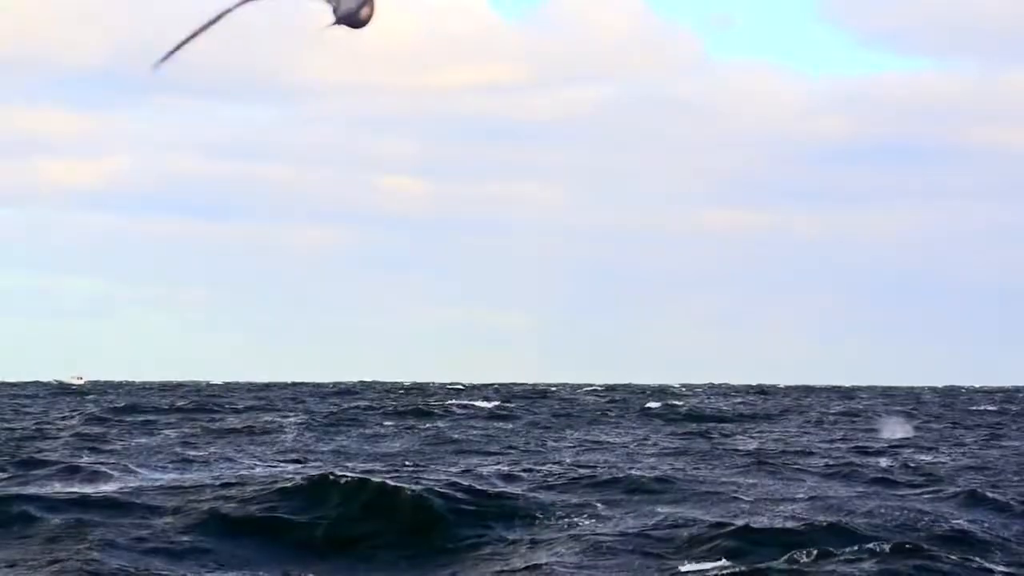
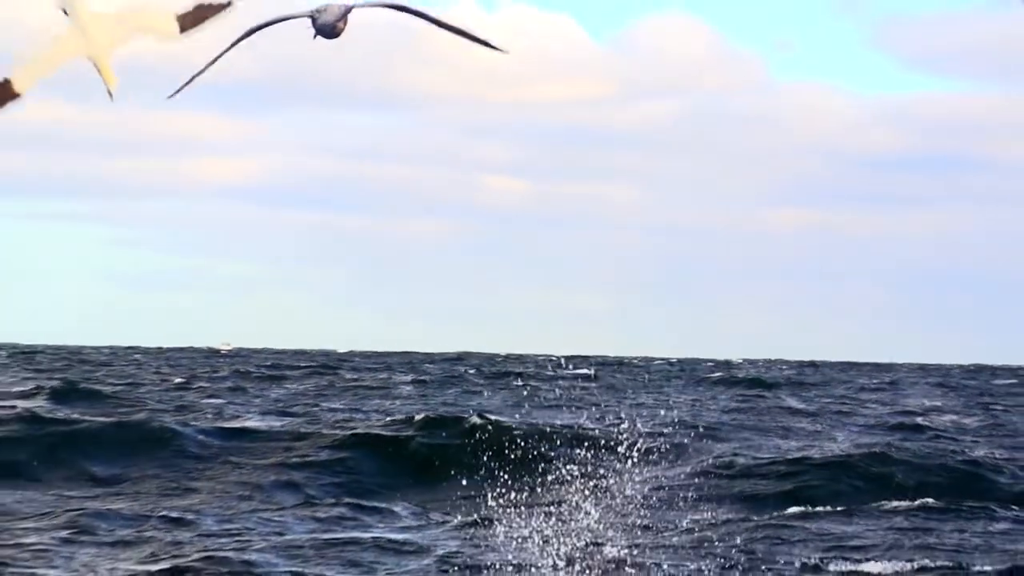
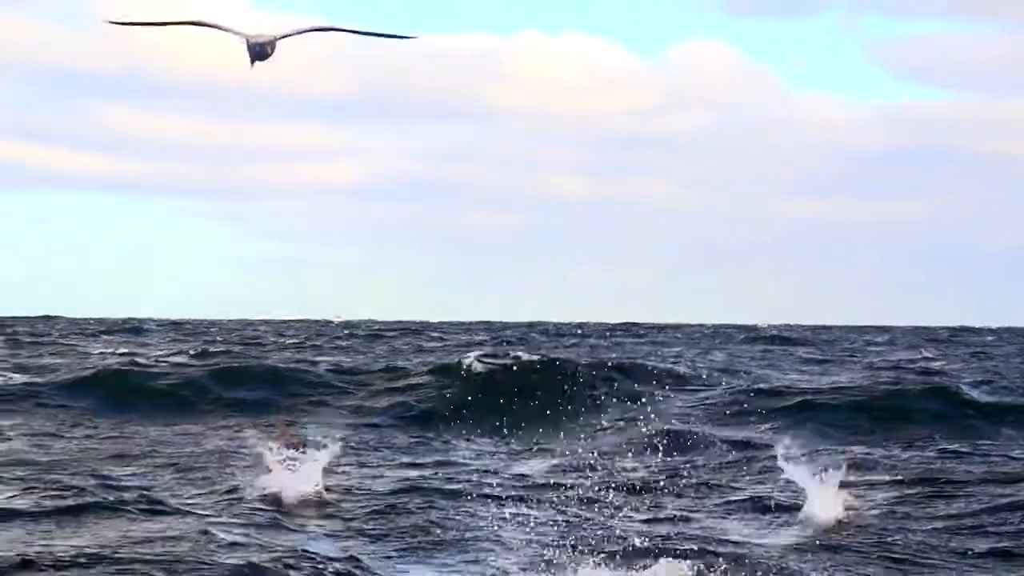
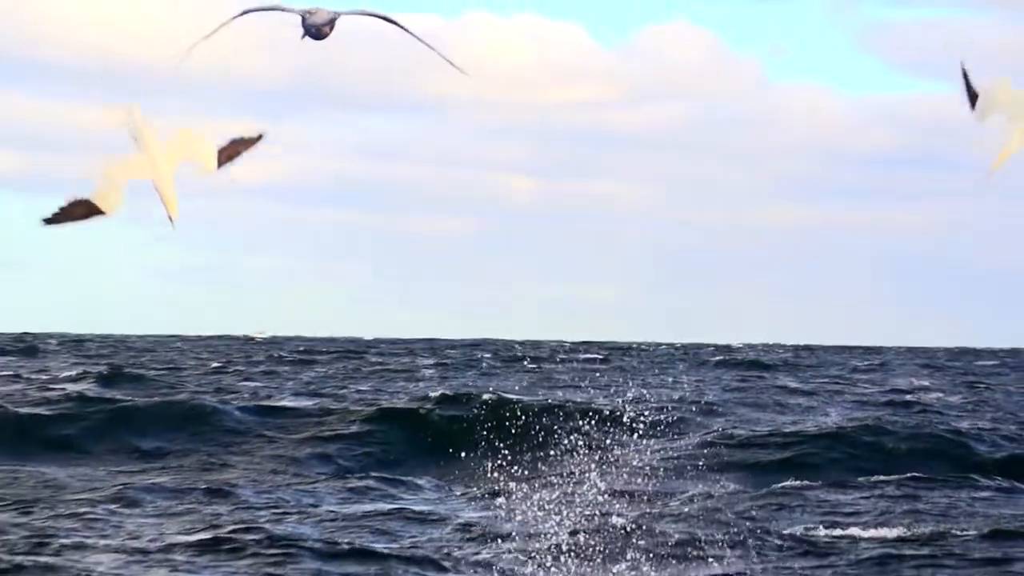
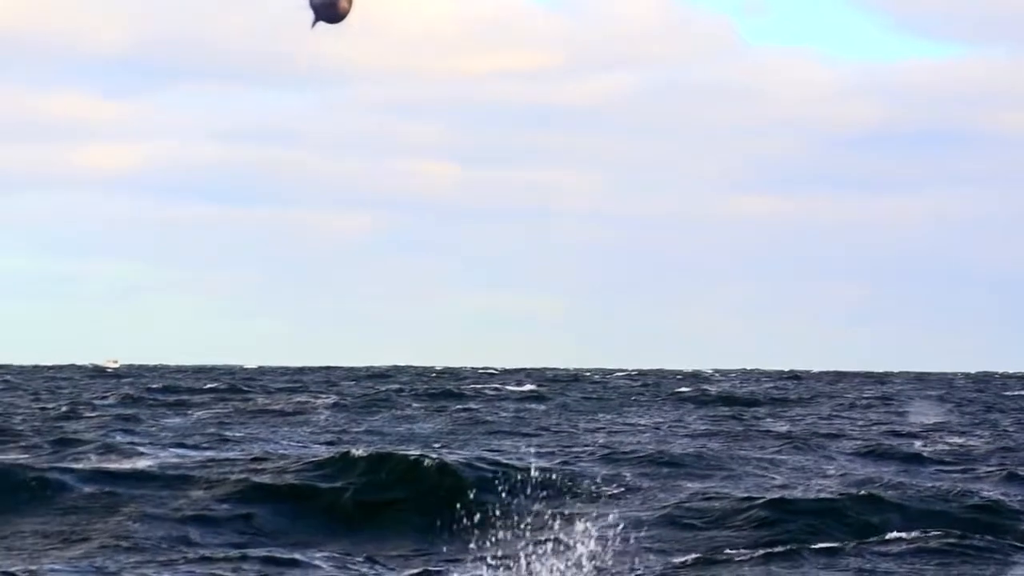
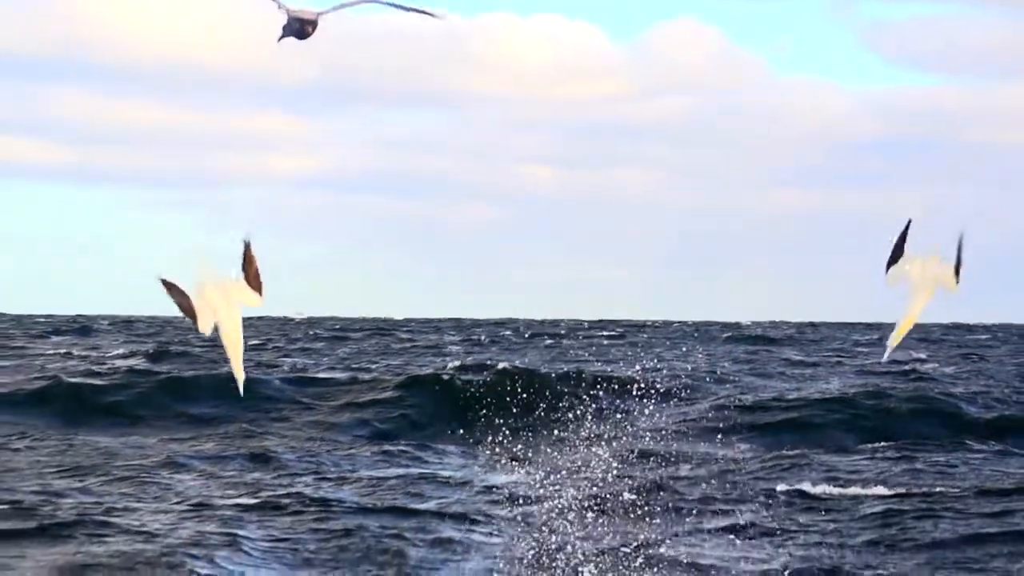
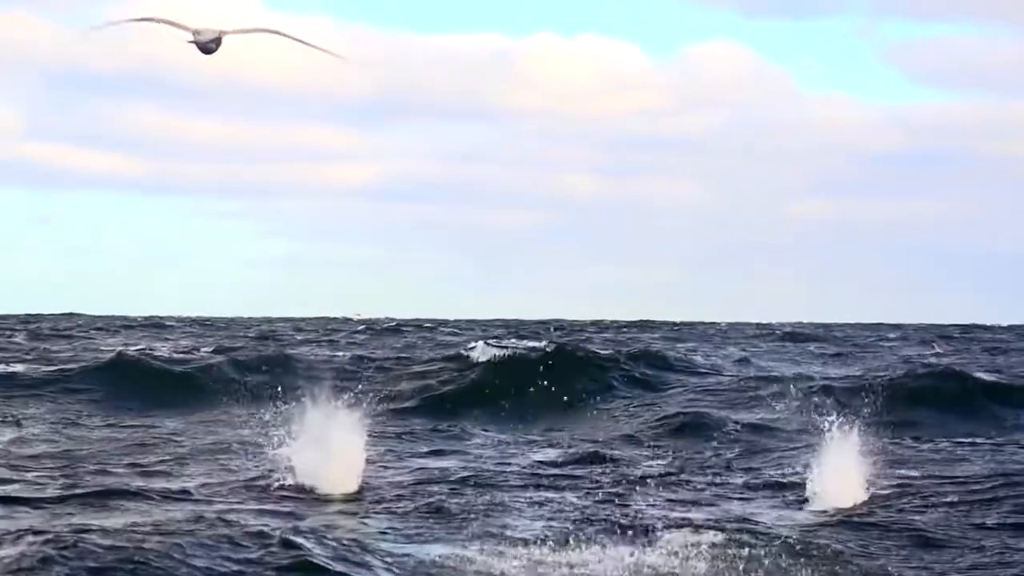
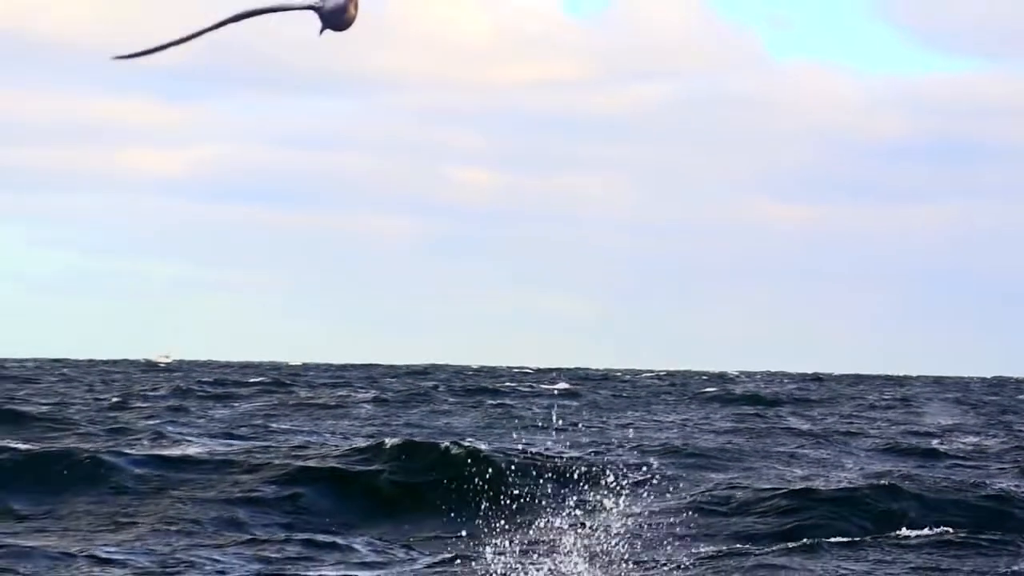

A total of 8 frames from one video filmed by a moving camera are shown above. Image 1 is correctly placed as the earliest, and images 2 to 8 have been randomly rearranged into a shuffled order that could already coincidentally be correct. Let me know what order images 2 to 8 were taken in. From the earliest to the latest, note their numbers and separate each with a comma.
5, 8, 2, 4, 6, 3, 7
